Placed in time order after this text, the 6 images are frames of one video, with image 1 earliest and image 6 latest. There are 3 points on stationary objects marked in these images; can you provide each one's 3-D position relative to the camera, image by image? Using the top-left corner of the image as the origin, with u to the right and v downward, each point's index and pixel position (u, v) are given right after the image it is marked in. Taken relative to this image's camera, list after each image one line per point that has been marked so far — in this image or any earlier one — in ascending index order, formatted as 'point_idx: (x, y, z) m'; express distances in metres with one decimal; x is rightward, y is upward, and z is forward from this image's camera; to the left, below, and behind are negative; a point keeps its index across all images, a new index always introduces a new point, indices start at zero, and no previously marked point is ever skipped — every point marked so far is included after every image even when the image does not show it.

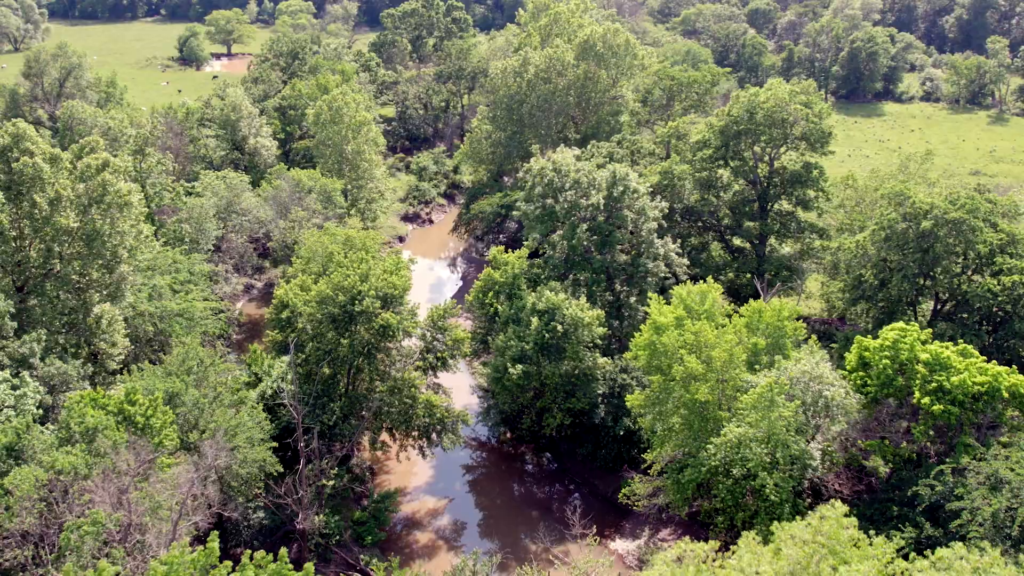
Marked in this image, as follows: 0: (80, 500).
0: (-9.2, -4.5, +19.9) m
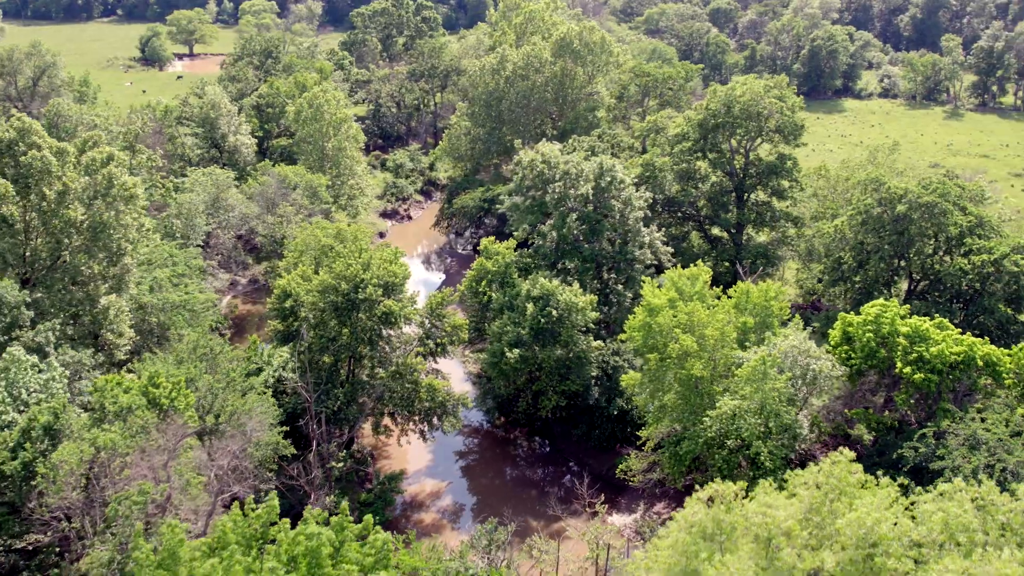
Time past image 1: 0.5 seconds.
0: (-8.7, -4.1, +20.8) m
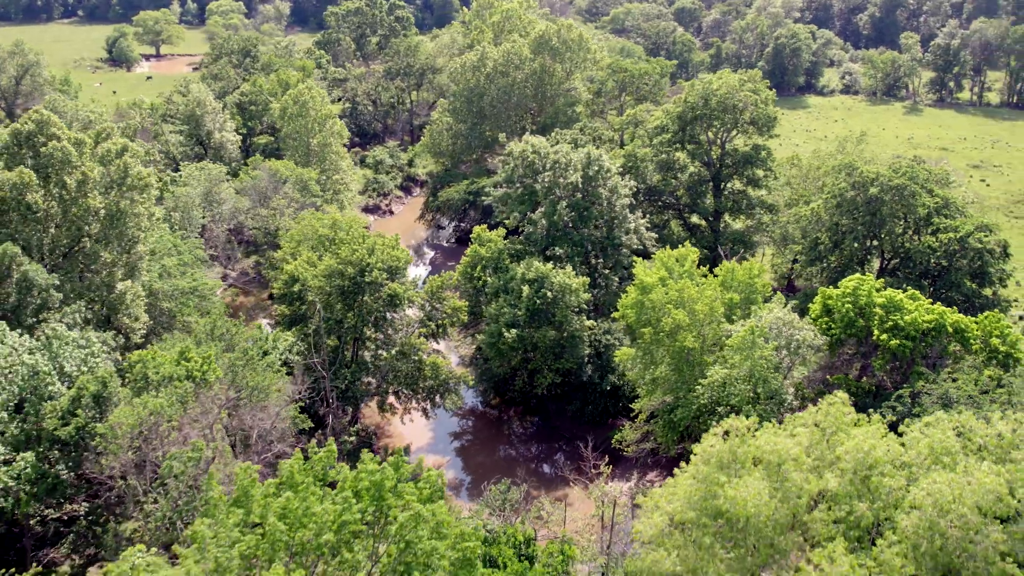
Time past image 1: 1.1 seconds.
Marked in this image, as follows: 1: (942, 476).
0: (-8.2, -3.6, +22.2) m
1: (+7.1, -3.0, +15.4) m
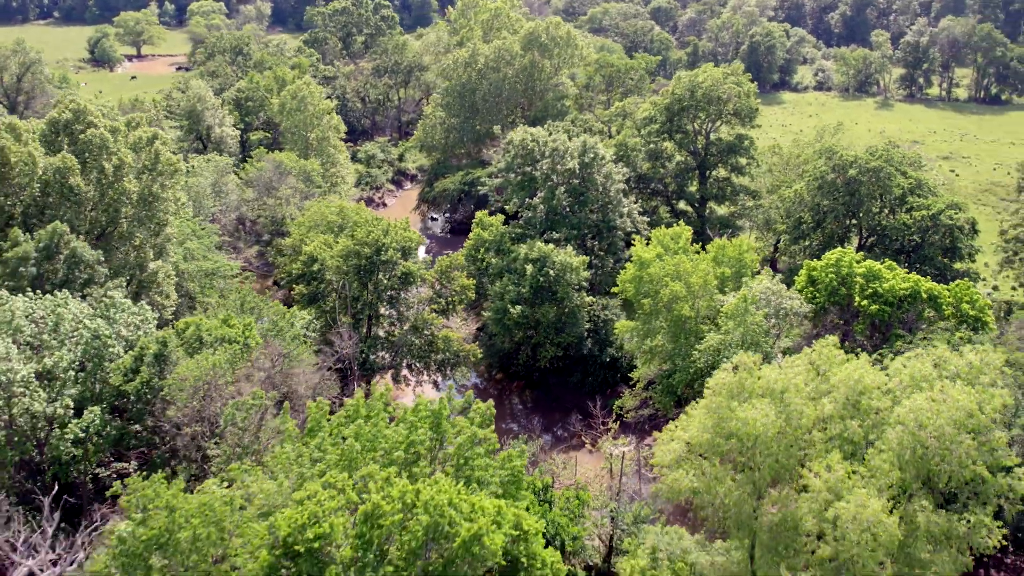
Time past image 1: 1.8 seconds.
0: (-7.6, -2.7, +24.5) m
1: (+7.9, -2.0, +18.0) m
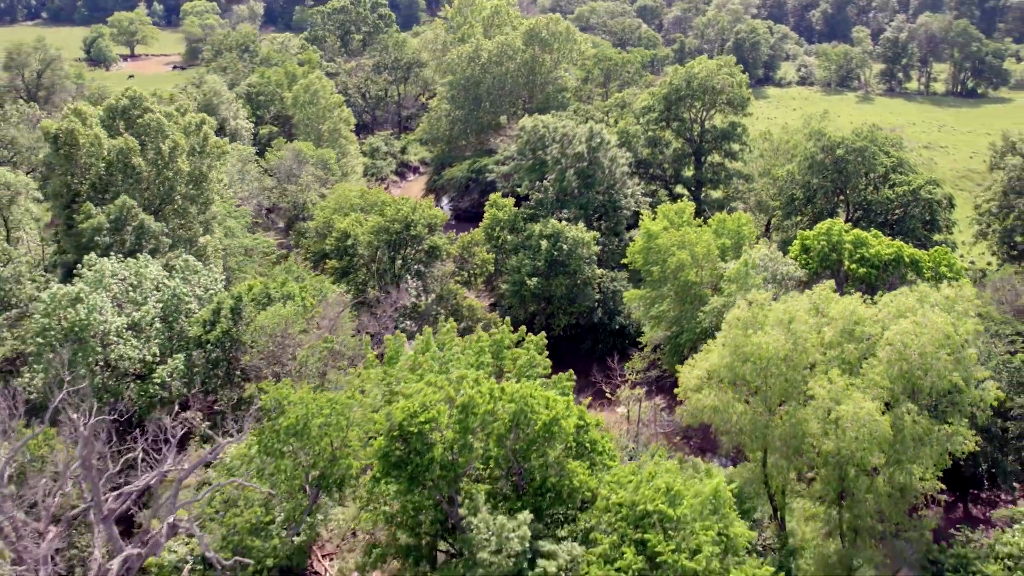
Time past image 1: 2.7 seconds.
0: (-6.5, -1.6, +27.6) m
1: (+9.1, -0.8, +21.5) m
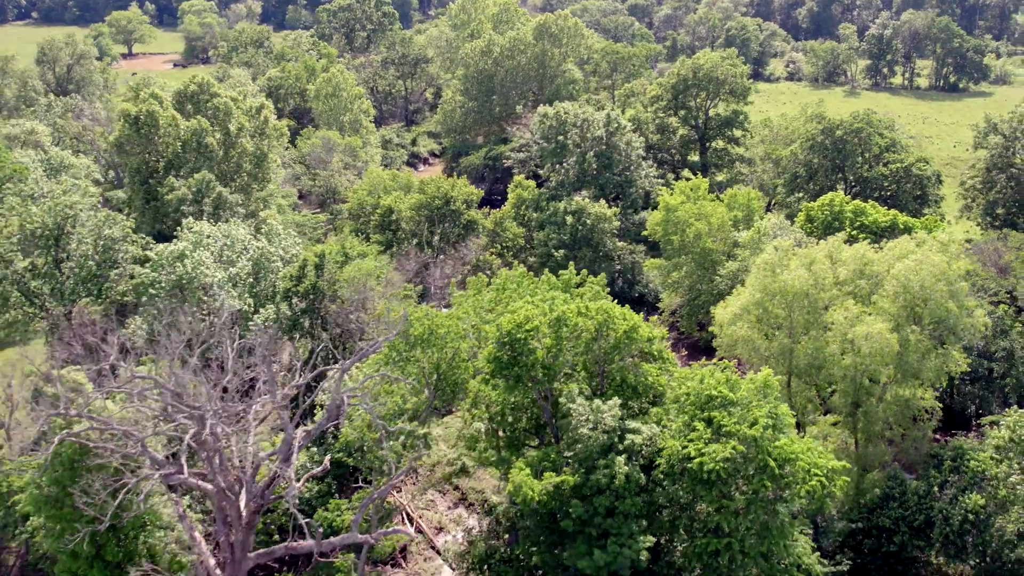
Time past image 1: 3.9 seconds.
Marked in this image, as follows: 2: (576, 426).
0: (-4.8, -0.2, +31.4) m
1: (+10.9, +0.7, +25.5) m
2: (+1.3, -2.9, +19.5) m
